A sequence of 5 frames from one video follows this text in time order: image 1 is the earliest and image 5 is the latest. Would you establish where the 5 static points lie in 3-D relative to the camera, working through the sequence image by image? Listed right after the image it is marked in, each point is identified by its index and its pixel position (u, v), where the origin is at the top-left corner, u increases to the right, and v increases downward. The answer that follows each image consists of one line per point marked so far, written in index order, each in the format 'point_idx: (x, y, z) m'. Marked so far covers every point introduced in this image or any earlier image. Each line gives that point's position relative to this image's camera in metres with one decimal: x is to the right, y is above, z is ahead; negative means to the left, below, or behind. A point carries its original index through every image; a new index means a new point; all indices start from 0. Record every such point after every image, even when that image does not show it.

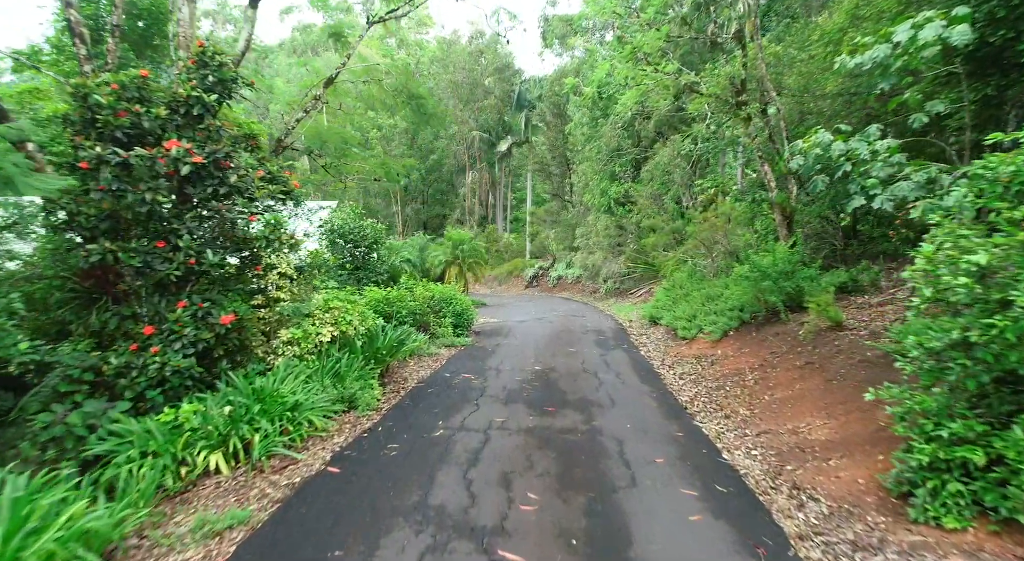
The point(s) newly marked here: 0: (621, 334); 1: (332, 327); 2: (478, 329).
0: (+2.5, -1.3, +12.2) m
1: (-2.1, -0.6, +6.1) m
2: (-0.7, -1.1, +11.7) m
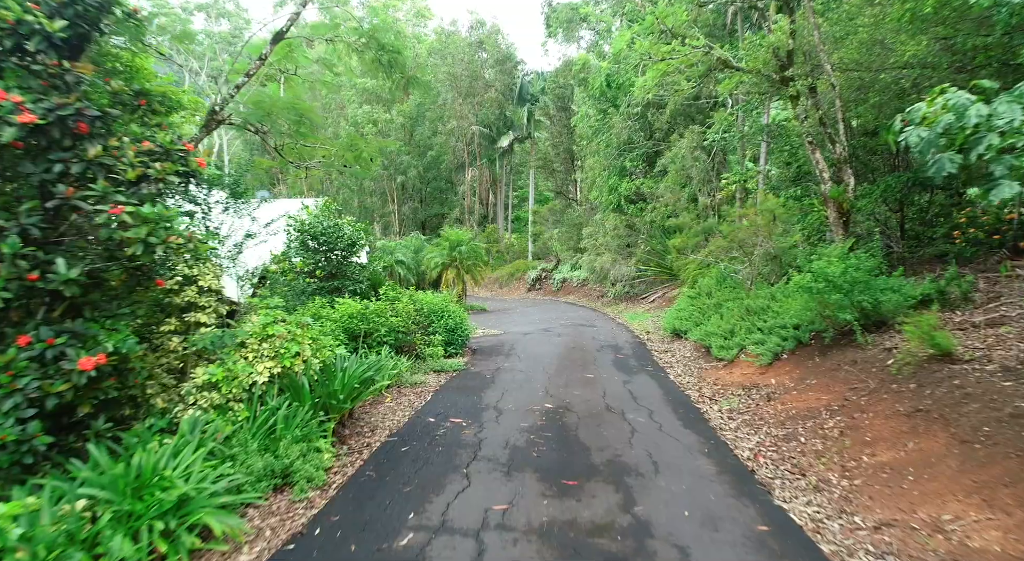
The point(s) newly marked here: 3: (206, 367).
0: (+2.6, -1.4, +10.5) m
1: (-2.0, -0.7, +4.5) m
2: (-0.7, -1.2, +10.0) m
3: (-2.5, -0.7, +4.3) m
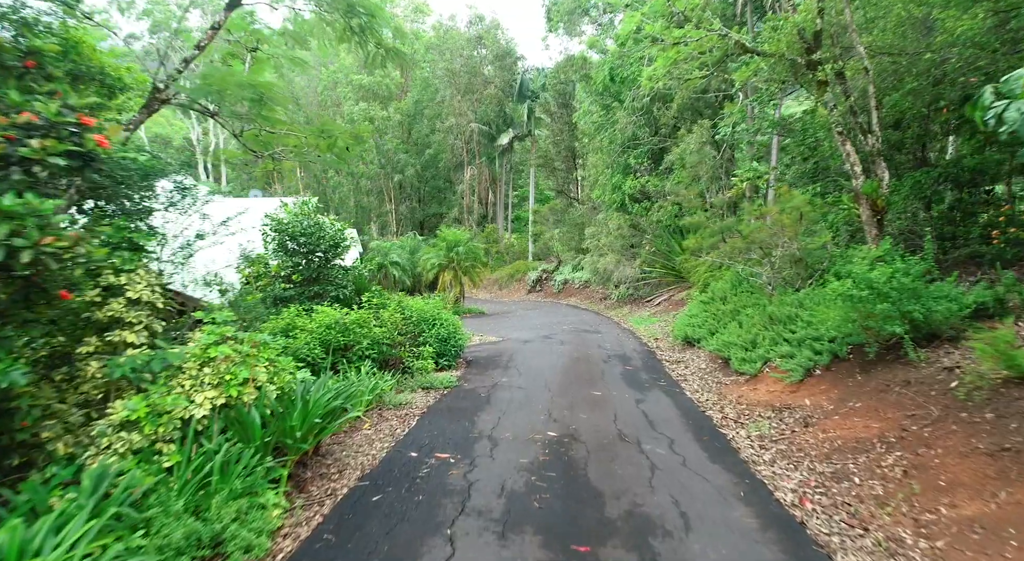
0: (+2.5, -1.5, +9.7) m
1: (-2.1, -0.8, +3.6) m
2: (-0.7, -1.3, +9.2) m
3: (-2.5, -0.8, +3.5) m
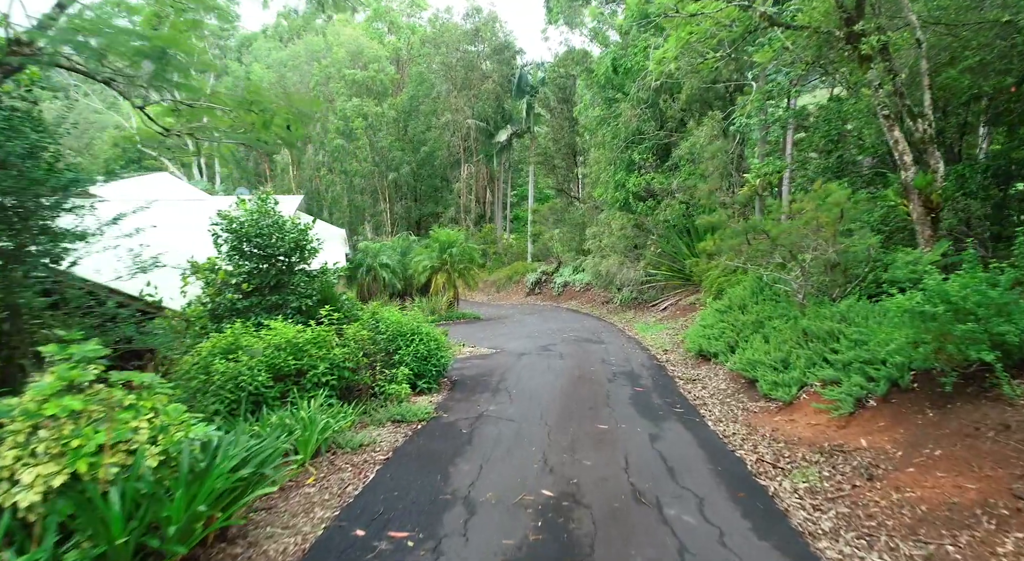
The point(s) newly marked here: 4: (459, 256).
0: (+2.4, -1.6, +8.5) m
1: (-2.2, -0.9, +2.5) m
2: (-0.8, -1.4, +8.0) m
3: (-2.7, -0.9, +2.3) m
4: (-1.9, +0.9, +19.3) m
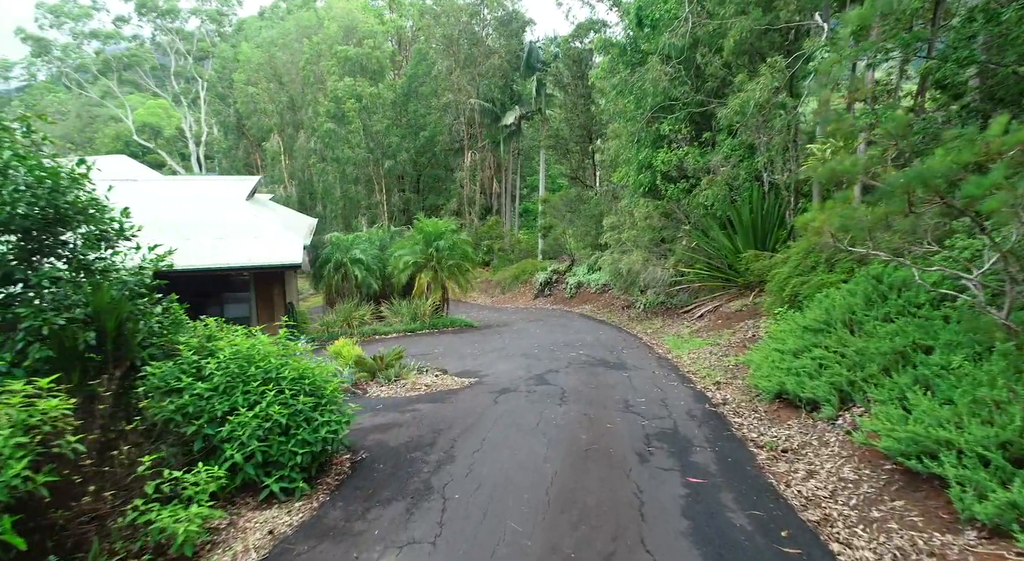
0: (+2.1, -1.6, +5.0) m
1: (-2.8, -0.9, -0.9) m
2: (-1.2, -1.4, +4.6) m
3: (-3.2, -0.9, -1.1) m
4: (-1.9, +0.9, +15.9) m
